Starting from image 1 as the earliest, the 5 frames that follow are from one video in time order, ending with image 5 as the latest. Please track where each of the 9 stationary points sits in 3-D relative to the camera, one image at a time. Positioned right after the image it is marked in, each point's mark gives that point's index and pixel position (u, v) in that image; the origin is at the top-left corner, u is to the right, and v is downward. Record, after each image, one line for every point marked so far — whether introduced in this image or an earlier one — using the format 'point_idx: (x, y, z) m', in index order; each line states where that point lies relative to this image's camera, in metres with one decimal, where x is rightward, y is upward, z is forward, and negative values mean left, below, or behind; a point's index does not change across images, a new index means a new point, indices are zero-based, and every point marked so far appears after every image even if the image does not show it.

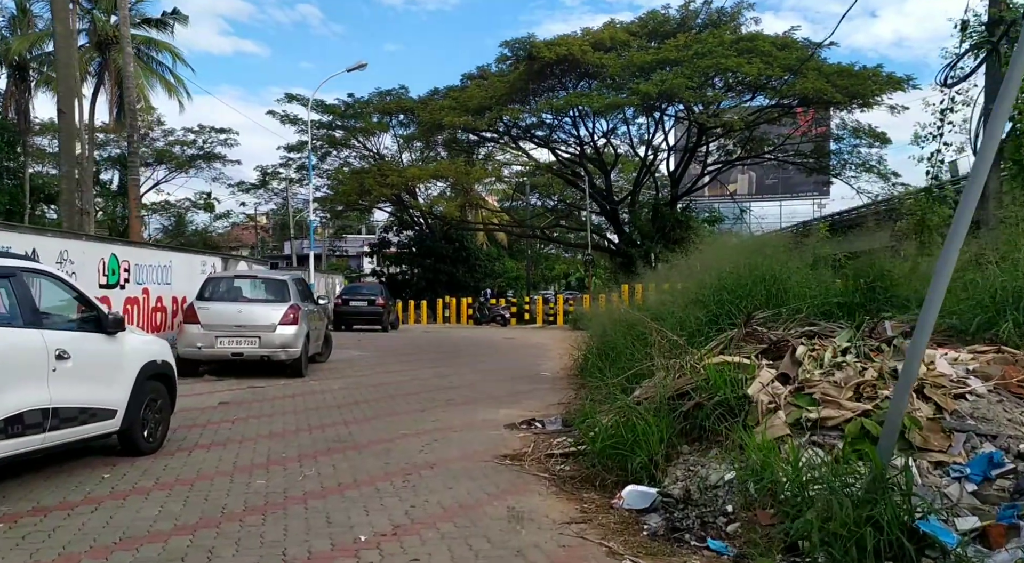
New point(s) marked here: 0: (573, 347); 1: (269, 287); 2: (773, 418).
0: (+1.3, -1.5, +18.0) m
1: (-3.5, -0.1, +12.3) m
2: (+1.5, -0.8, +5.0) m
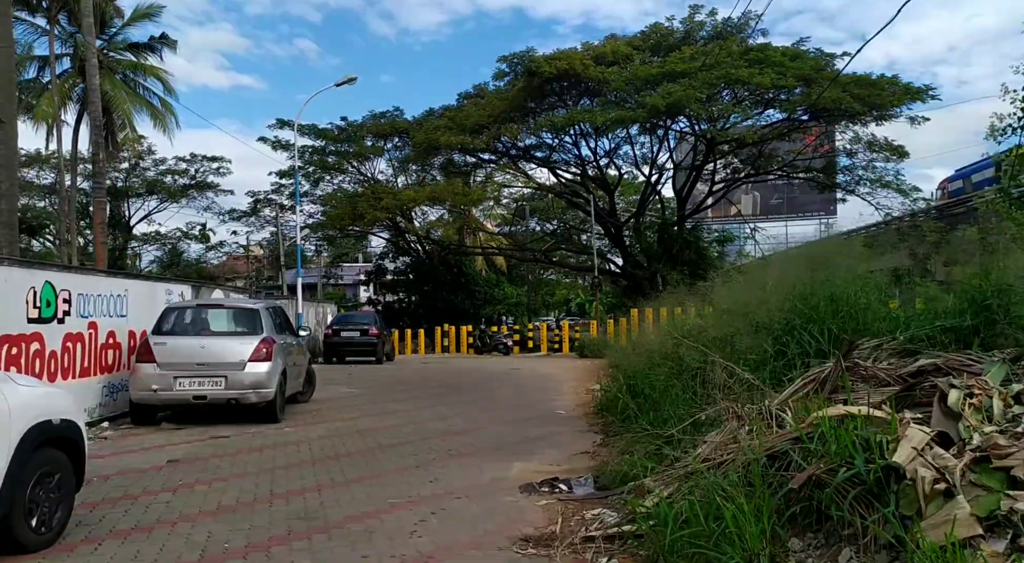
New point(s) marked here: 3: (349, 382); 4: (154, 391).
0: (+1.4, -1.9, +16.3) m
1: (-3.4, -0.4, +10.6) m
2: (+1.7, -0.9, +3.3) m
3: (-3.1, -2.0, +16.6) m
4: (-4.1, -1.3, +10.0) m
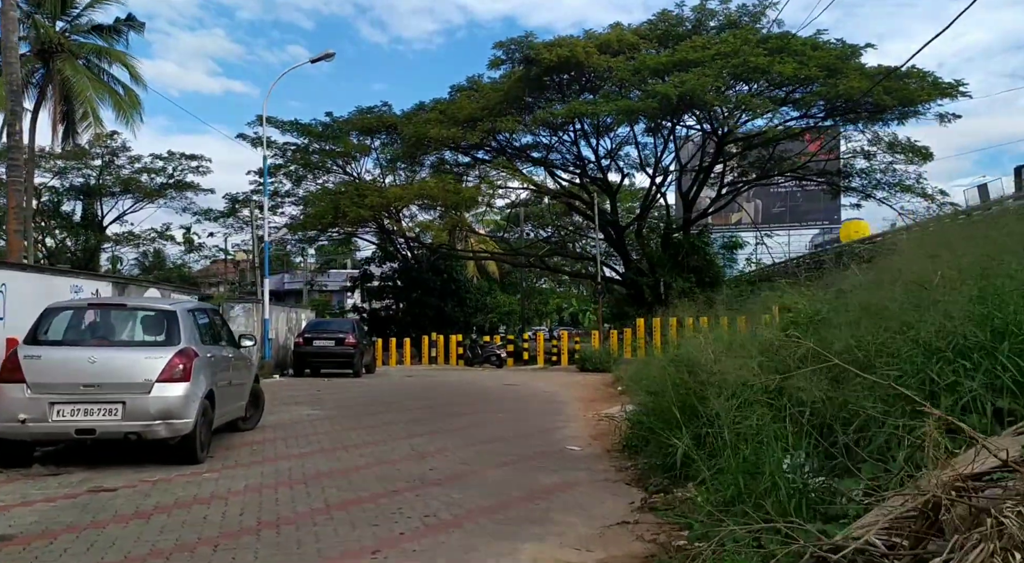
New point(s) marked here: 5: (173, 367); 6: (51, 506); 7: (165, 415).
0: (+1.3, -2.0, +13.6) m
1: (-3.3, -0.4, +7.9) m
2: (+1.8, -0.8, +0.6) m
3: (-3.2, -2.0, +13.9) m
4: (-4.1, -1.2, +7.3) m
5: (-3.0, -0.7, +7.6) m
6: (-3.2, -1.6, +6.1) m
7: (-3.0, -1.1, +7.5) m
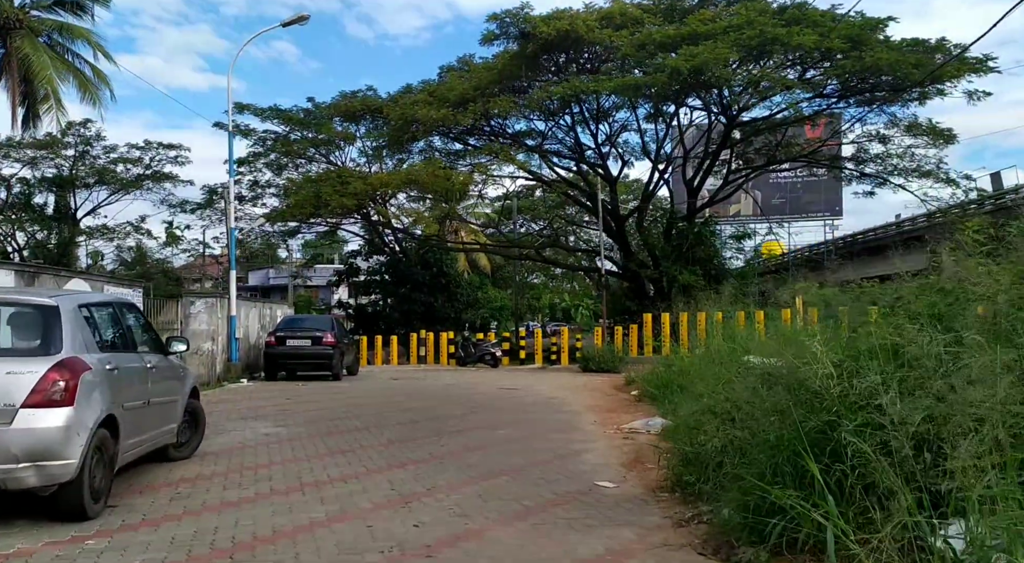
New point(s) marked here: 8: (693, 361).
0: (+1.4, -1.8, +11.4) m
1: (-3.2, -0.3, +5.7) m
2: (+1.9, -0.7, -1.6) m
3: (-3.1, -1.8, +11.7) m
4: (-4.0, -1.1, +5.0) m
5: (-2.9, -0.6, +5.3) m
6: (-3.1, -1.5, +3.8) m
7: (-2.9, -1.0, +5.2) m
8: (+2.5, -1.1, +12.3) m
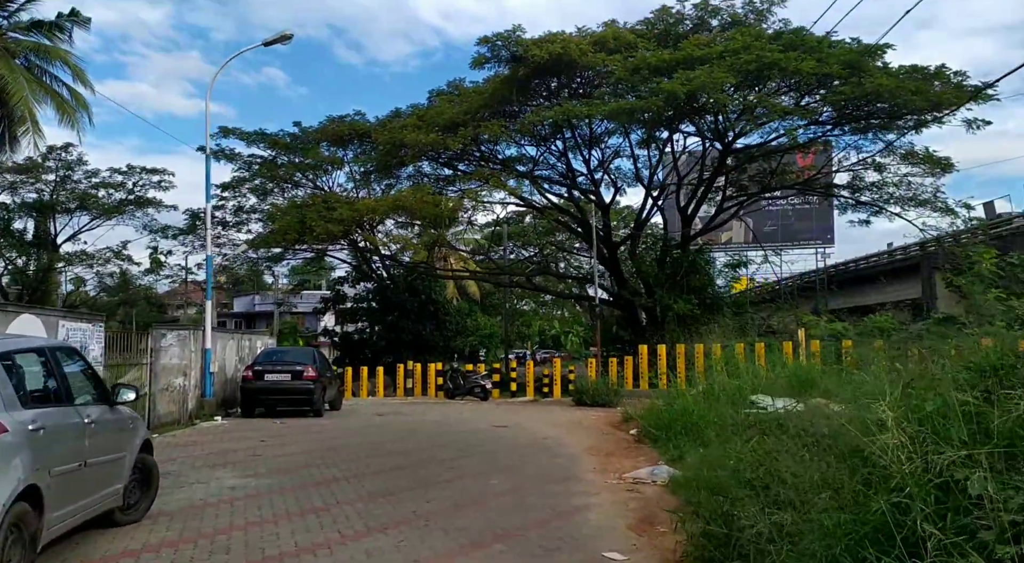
0: (+1.3, -2.2, +10.5) m
1: (-3.2, -0.5, +4.8) m
2: (+2.0, -0.7, -2.4) m
3: (-3.2, -2.2, +10.7) m
4: (-4.0, -1.3, +4.1) m
5: (-2.9, -0.9, +4.4) m
6: (-3.1, -1.7, +2.9) m
7: (-2.9, -1.3, +4.3) m
8: (+2.4, -1.6, +11.5) m
